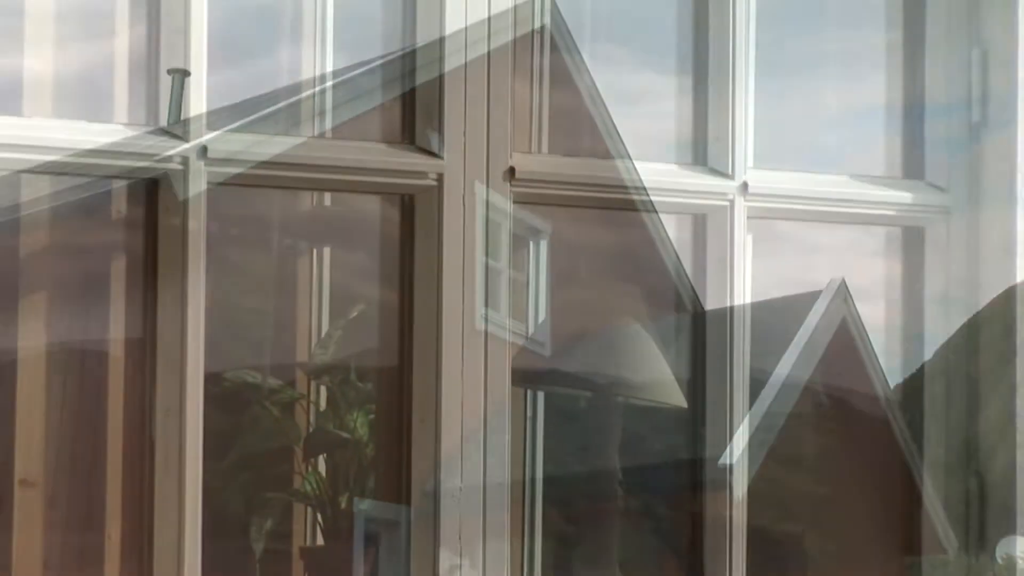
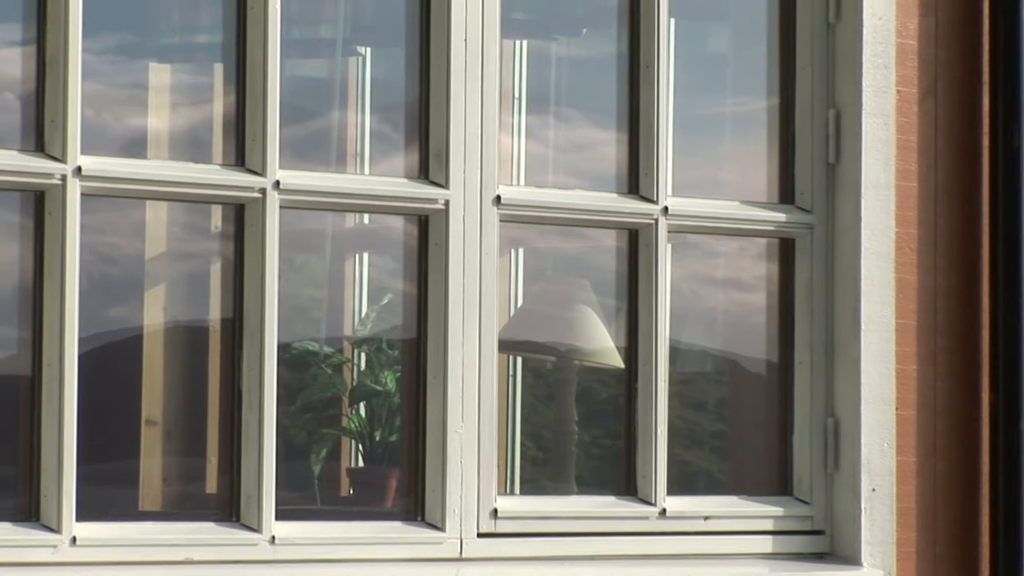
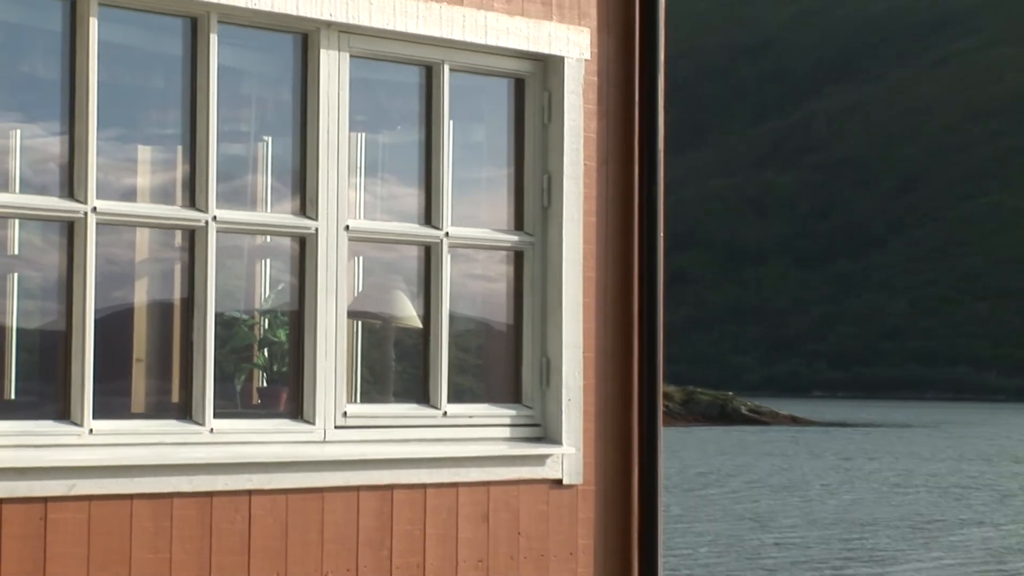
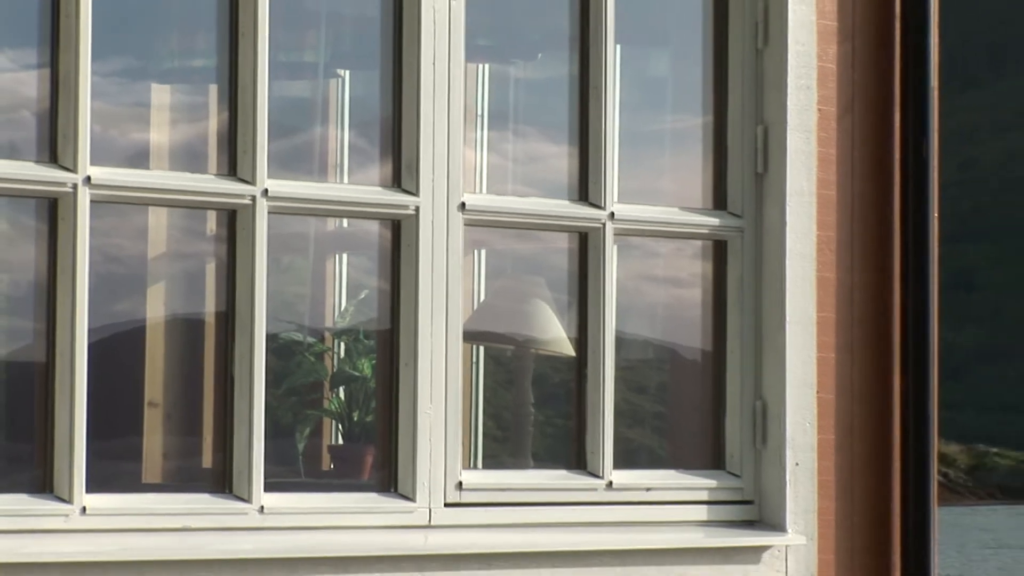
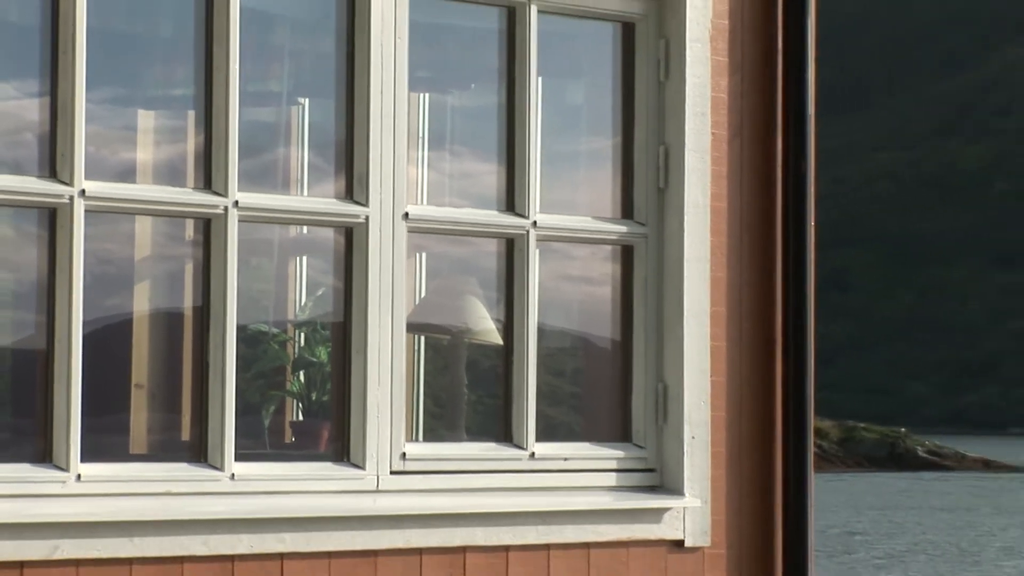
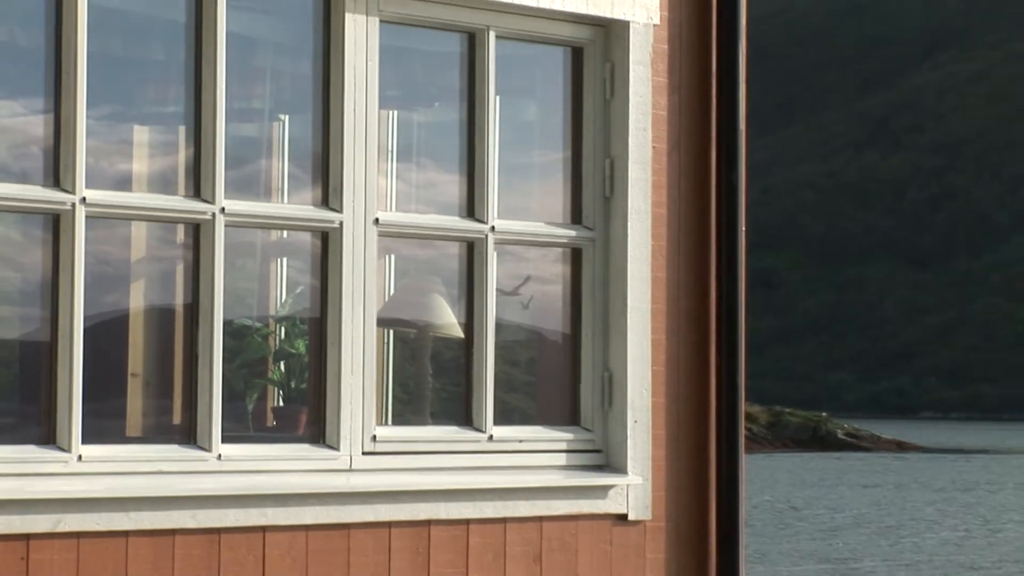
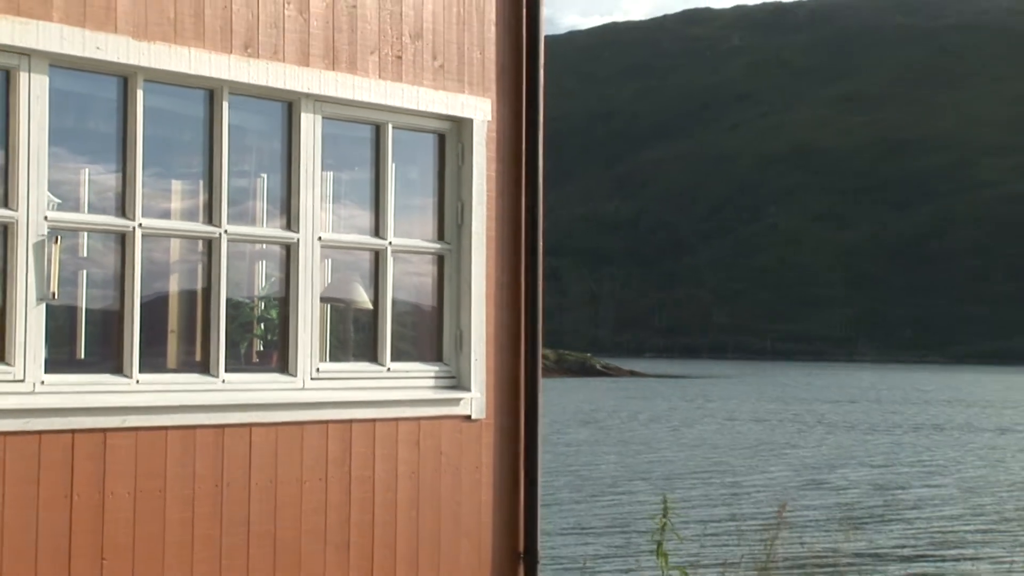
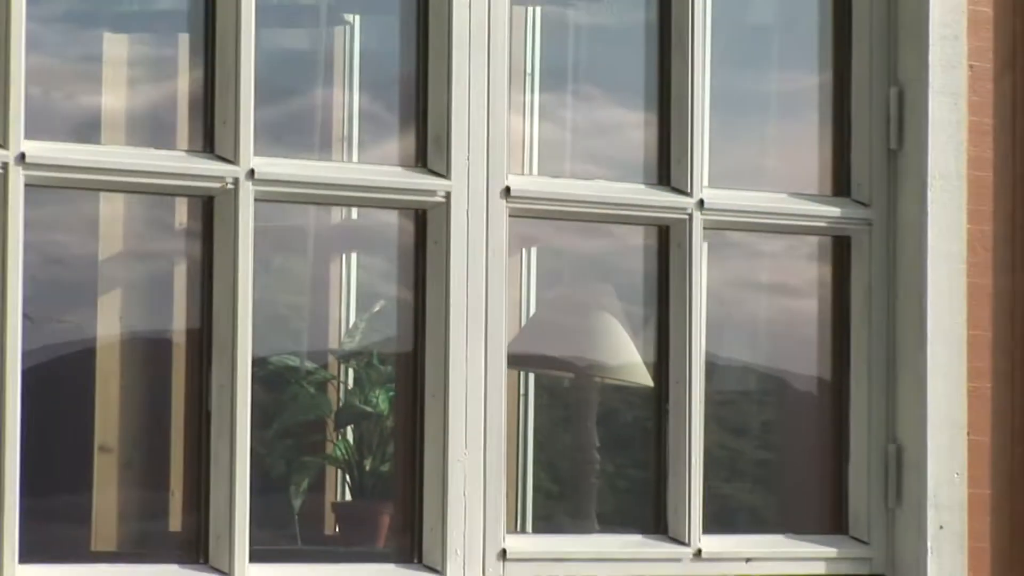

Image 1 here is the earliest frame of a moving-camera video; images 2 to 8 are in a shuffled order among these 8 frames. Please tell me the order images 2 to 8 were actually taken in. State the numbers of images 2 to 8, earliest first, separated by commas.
8, 2, 4, 5, 6, 3, 7
